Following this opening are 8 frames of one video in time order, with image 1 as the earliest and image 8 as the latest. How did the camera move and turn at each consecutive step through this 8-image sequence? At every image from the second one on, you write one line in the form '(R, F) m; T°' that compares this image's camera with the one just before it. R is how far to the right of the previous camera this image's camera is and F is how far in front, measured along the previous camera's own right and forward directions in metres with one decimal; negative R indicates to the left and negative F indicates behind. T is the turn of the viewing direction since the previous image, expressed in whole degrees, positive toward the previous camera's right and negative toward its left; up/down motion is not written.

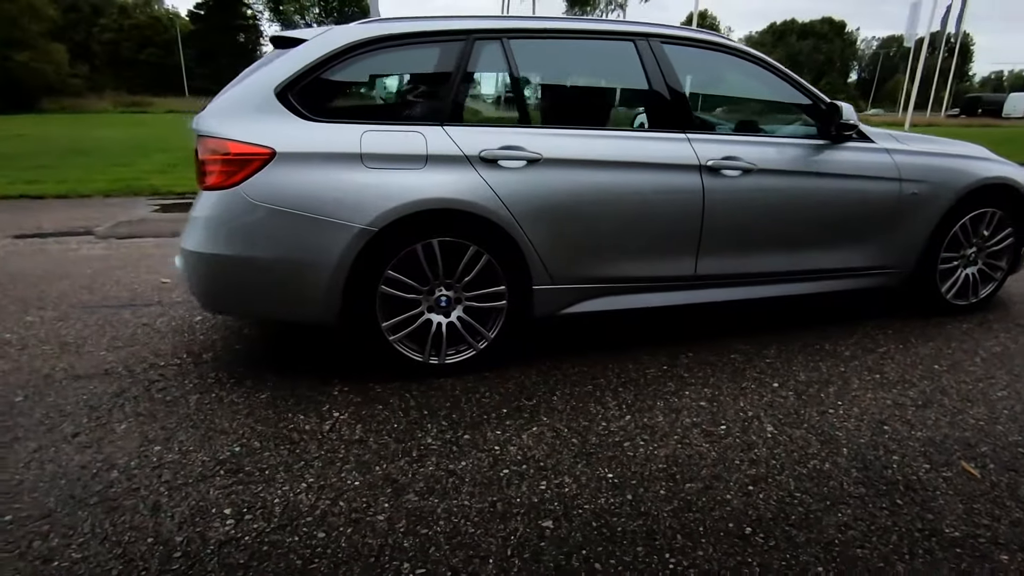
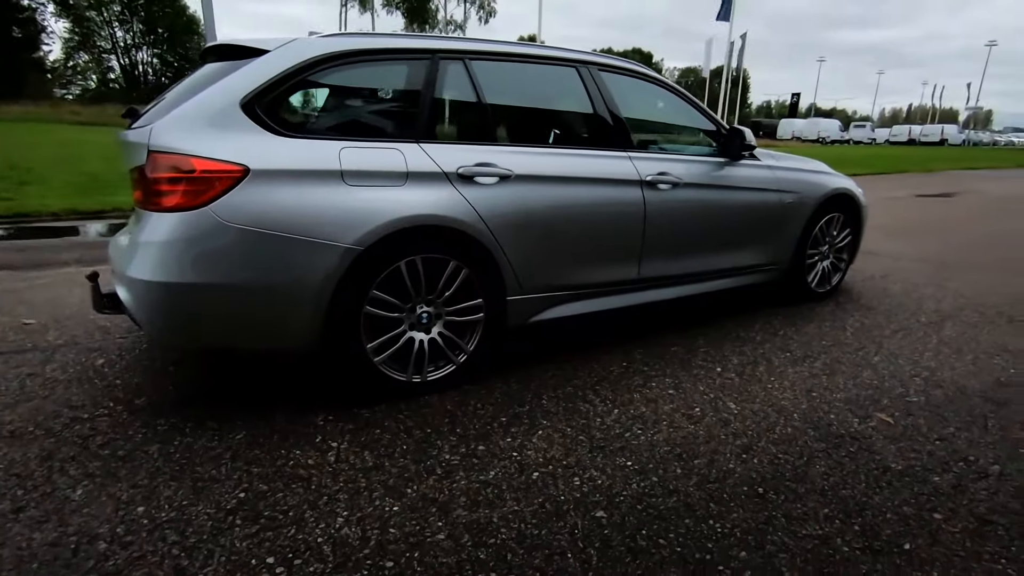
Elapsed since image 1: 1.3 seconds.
(-0.7, 0.0) m; +15°
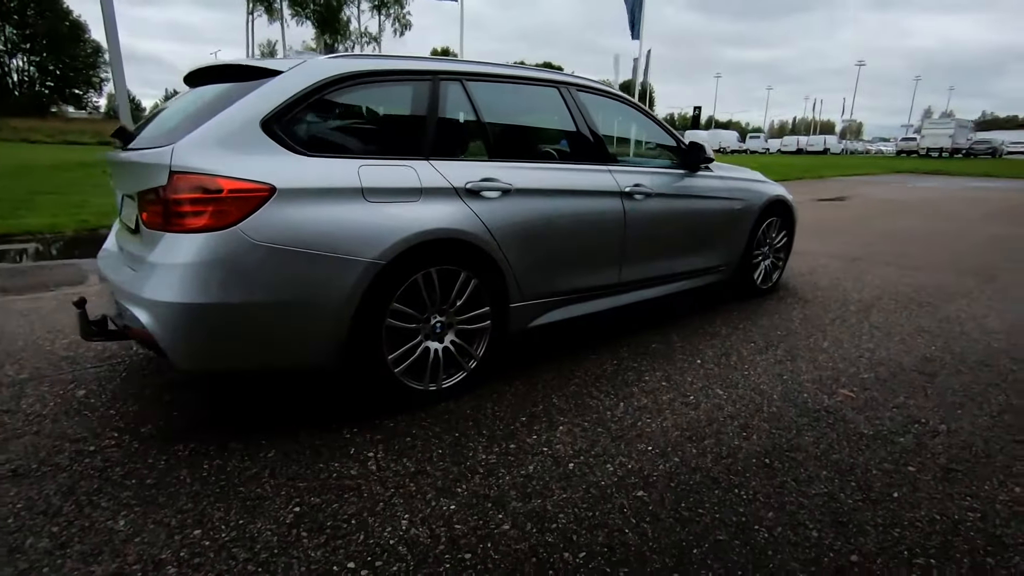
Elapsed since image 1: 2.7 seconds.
(-0.5, -0.1) m; +8°
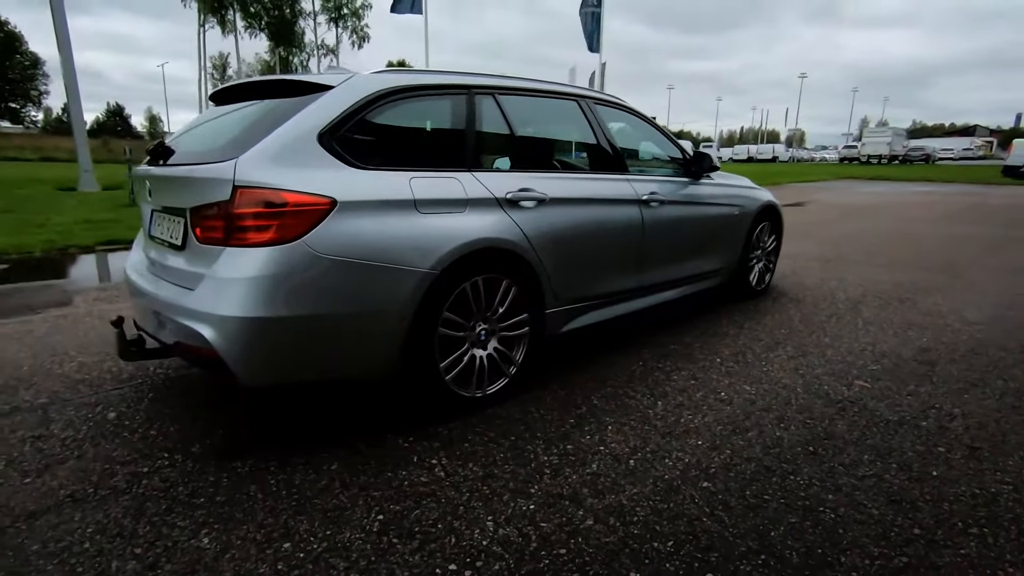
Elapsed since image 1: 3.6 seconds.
(-0.5, -0.1) m; +4°
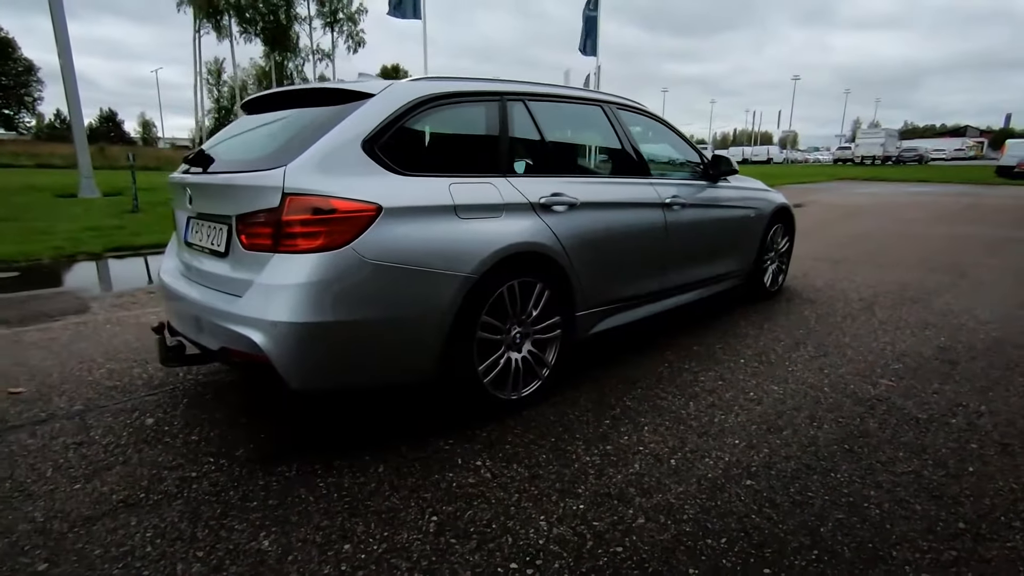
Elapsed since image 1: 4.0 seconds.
(-0.2, 0.0) m; 0°
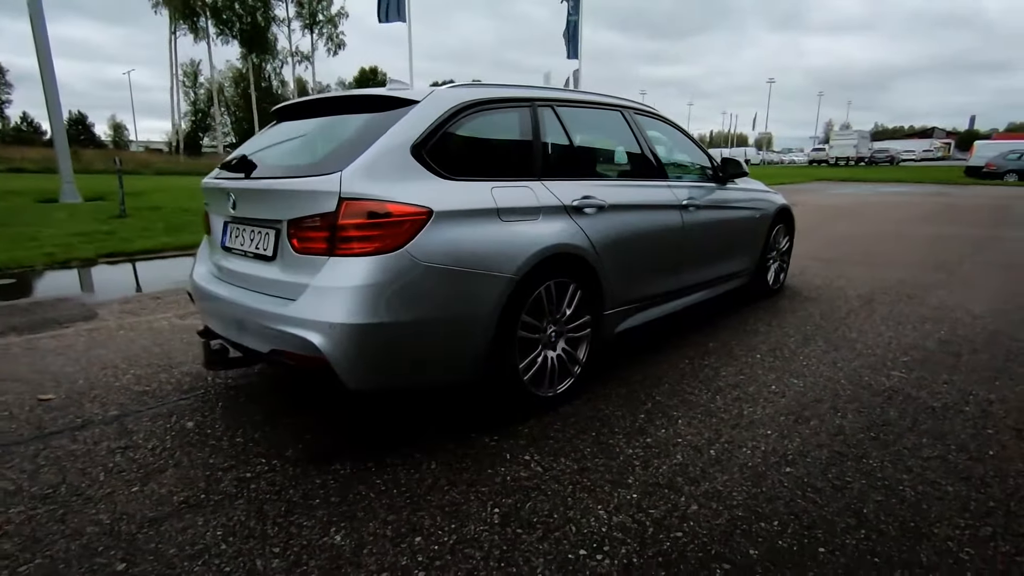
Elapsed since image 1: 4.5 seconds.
(-0.3, -0.1) m; +2°
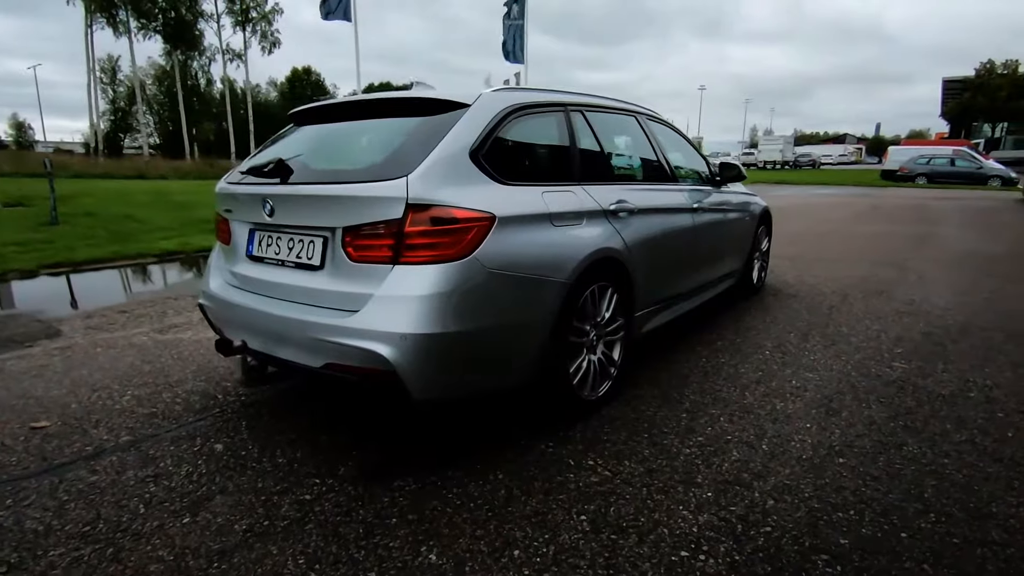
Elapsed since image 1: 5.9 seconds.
(-0.6, +0.1) m; +6°
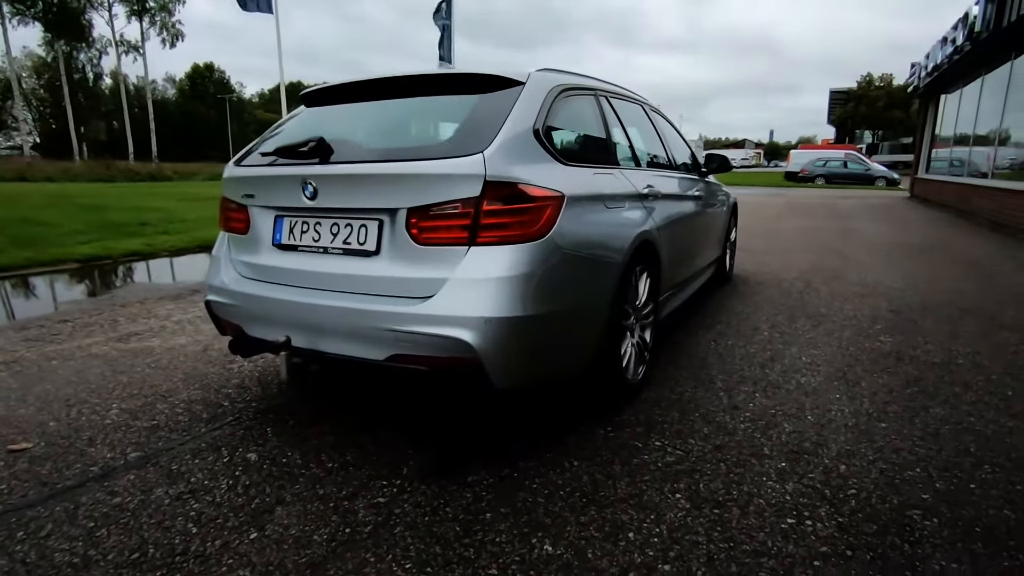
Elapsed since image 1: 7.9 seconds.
(-0.7, +0.1) m; +8°
